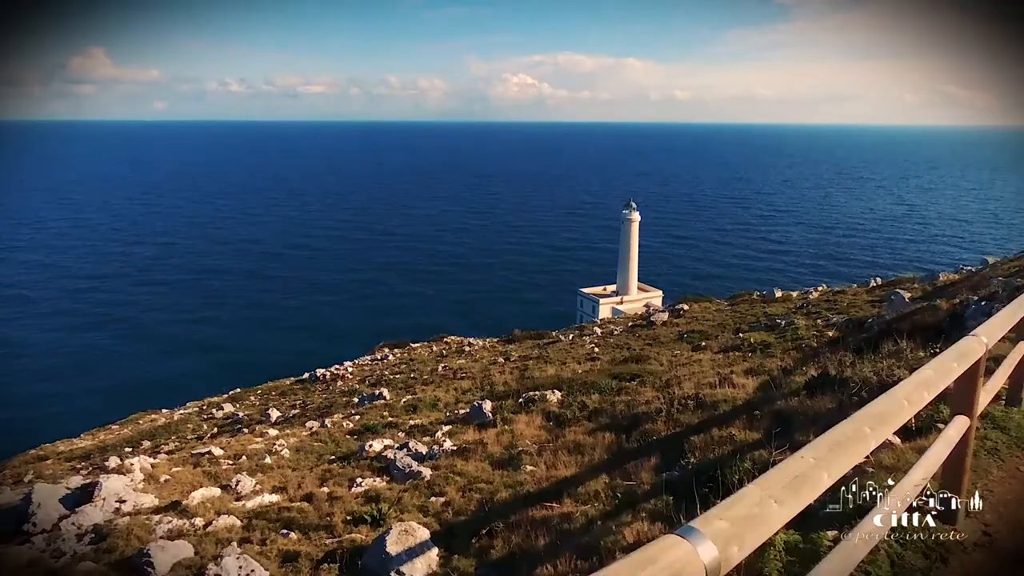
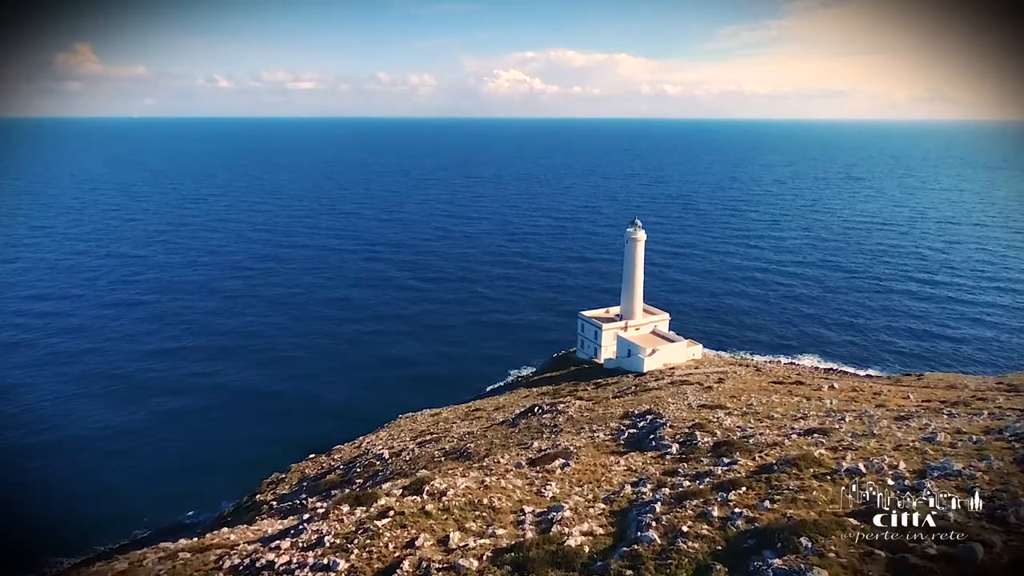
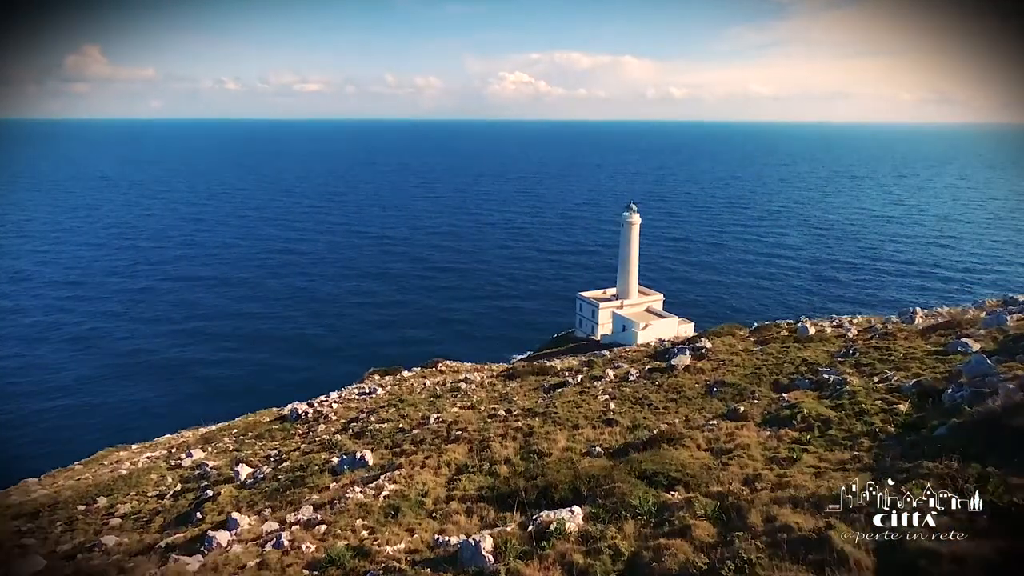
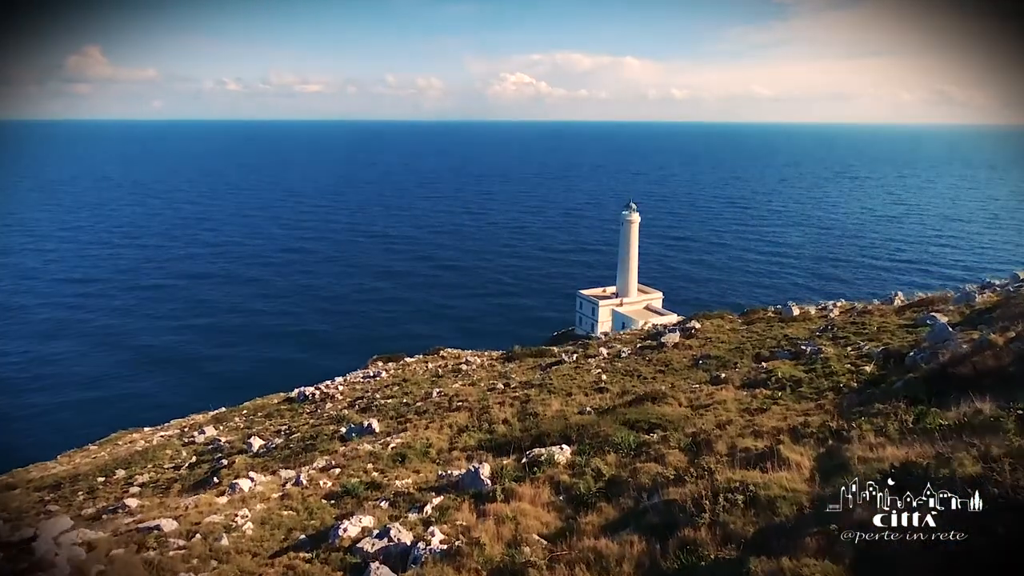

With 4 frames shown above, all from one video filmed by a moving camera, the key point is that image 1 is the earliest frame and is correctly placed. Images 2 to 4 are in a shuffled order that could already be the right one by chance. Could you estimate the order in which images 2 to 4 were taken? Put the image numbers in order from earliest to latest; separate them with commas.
4, 3, 2
